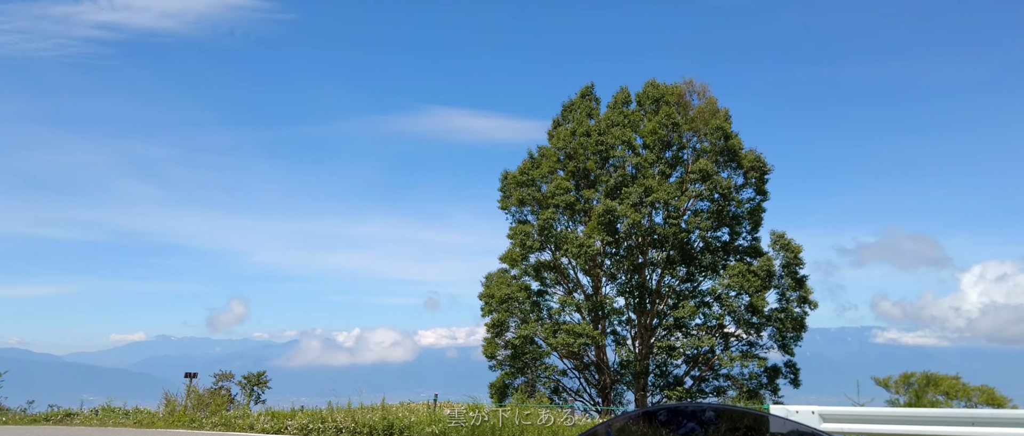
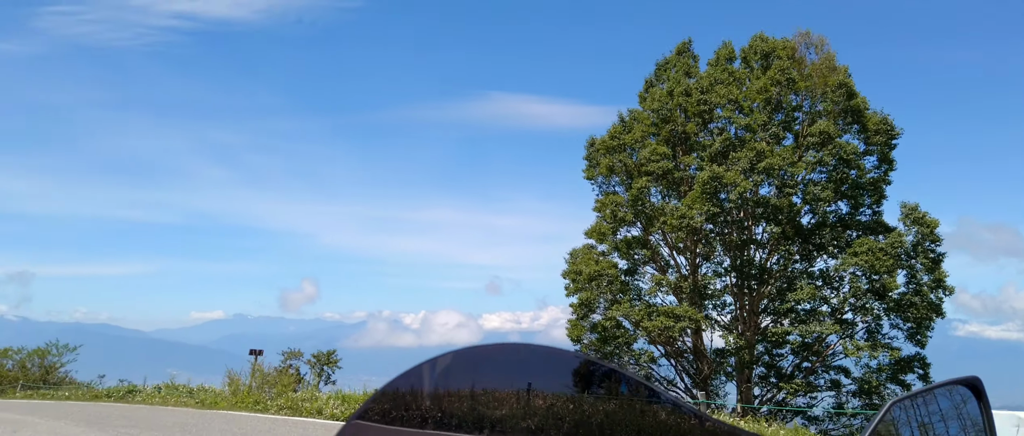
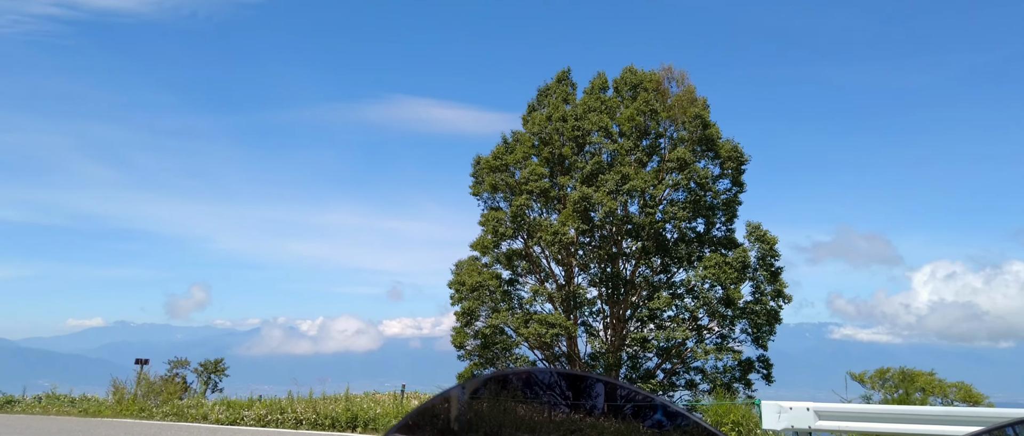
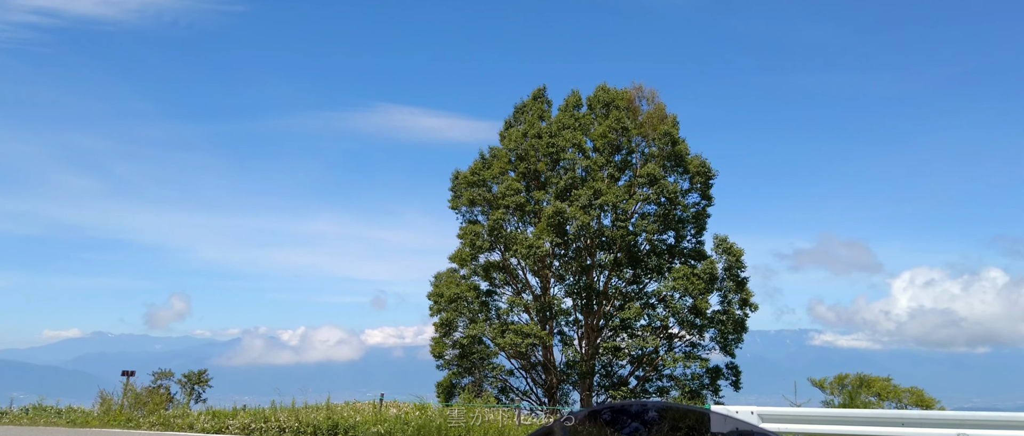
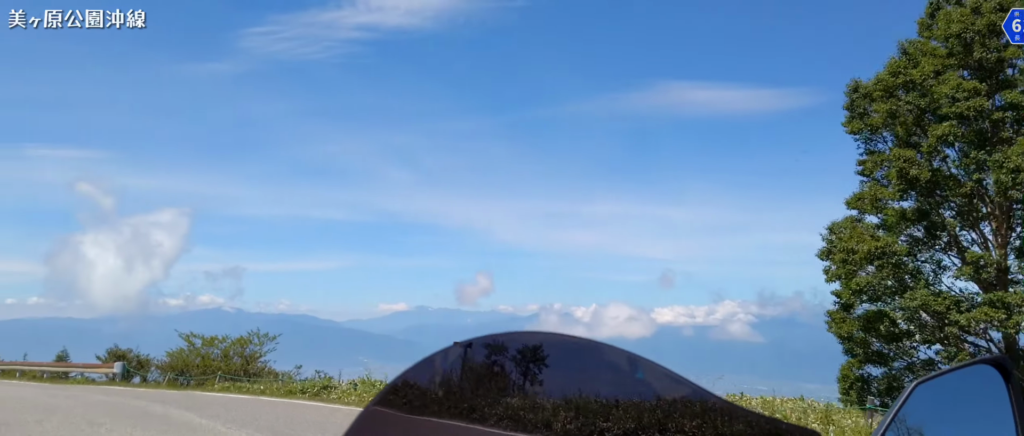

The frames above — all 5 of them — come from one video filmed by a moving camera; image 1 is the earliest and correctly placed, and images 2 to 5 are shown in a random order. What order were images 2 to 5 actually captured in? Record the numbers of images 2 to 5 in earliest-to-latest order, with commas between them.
4, 3, 2, 5
